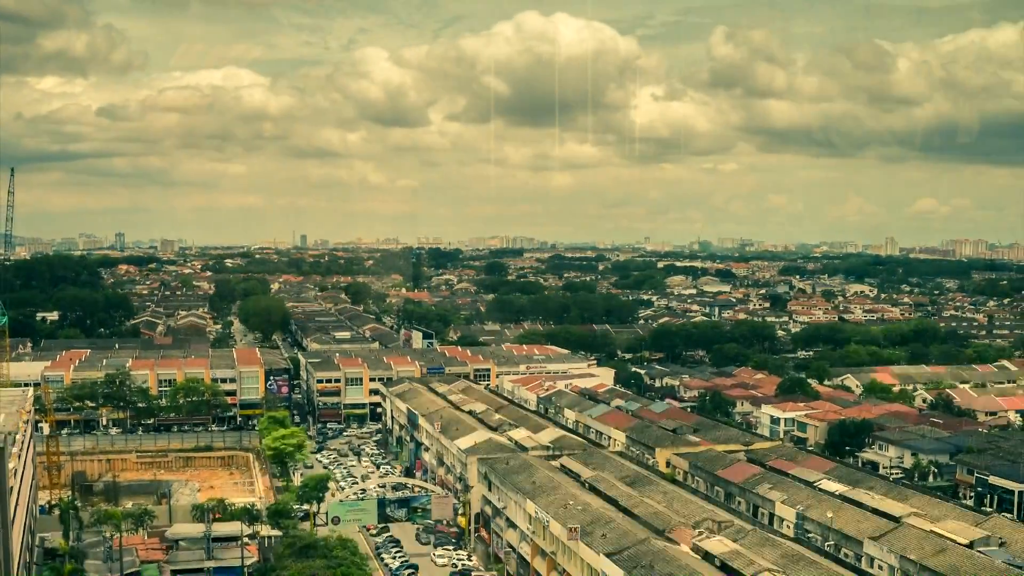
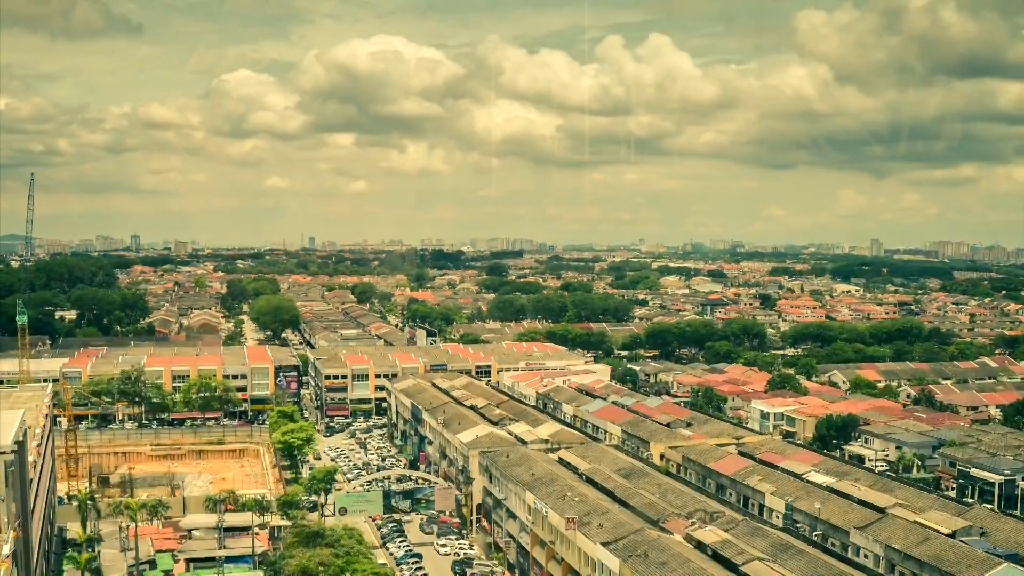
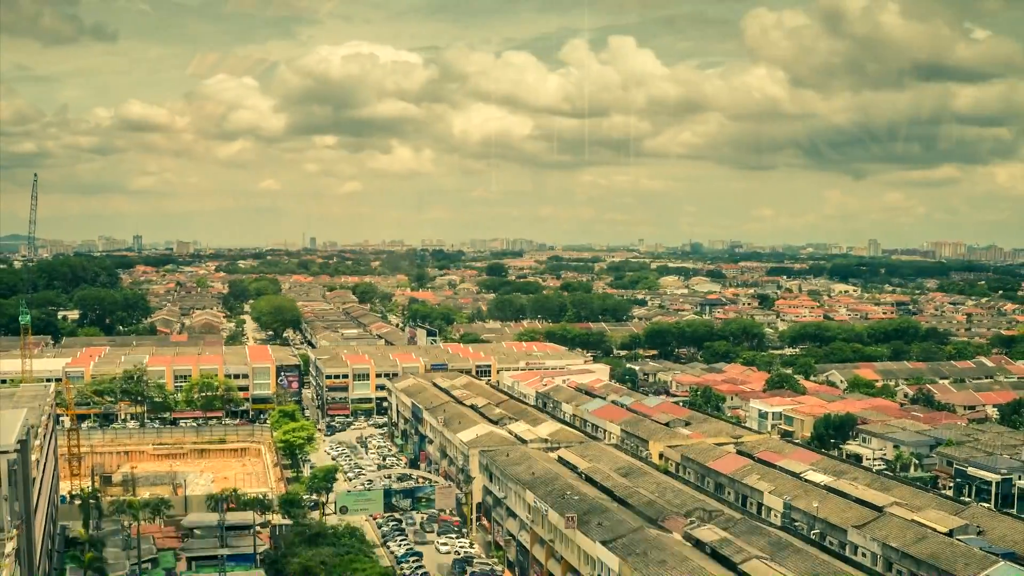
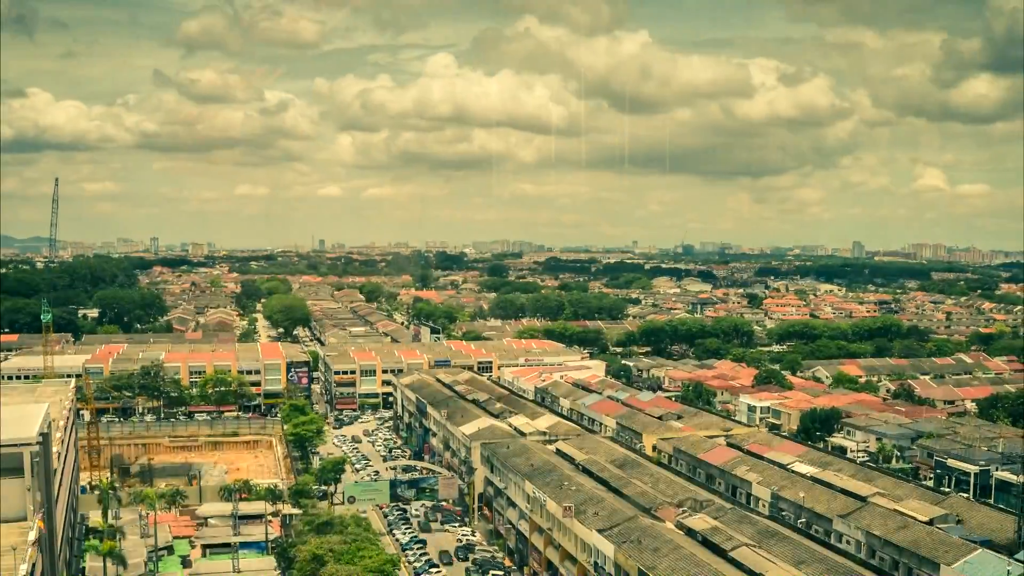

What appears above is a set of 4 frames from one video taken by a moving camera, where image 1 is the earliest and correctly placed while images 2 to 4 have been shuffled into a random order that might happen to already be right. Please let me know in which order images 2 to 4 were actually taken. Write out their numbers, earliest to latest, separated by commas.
2, 3, 4
